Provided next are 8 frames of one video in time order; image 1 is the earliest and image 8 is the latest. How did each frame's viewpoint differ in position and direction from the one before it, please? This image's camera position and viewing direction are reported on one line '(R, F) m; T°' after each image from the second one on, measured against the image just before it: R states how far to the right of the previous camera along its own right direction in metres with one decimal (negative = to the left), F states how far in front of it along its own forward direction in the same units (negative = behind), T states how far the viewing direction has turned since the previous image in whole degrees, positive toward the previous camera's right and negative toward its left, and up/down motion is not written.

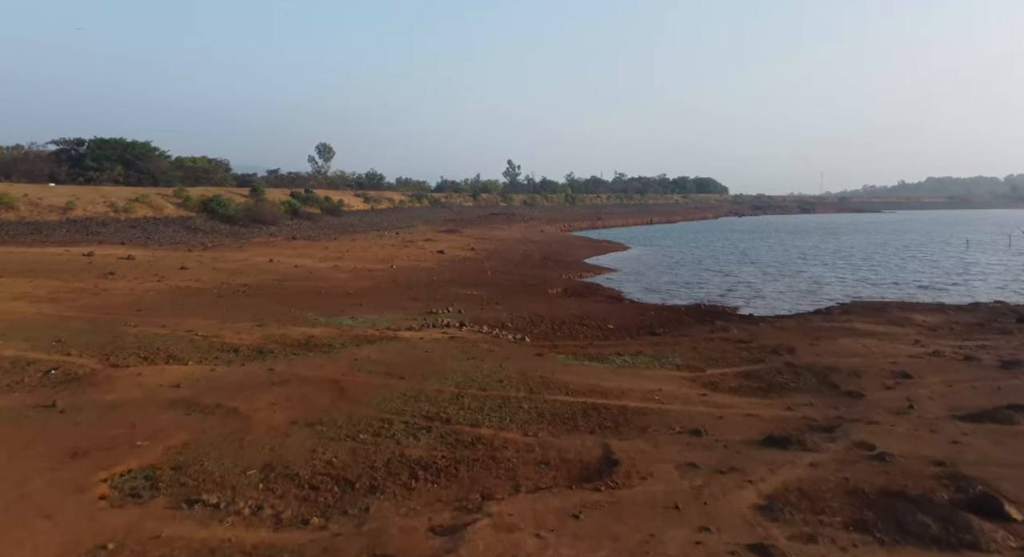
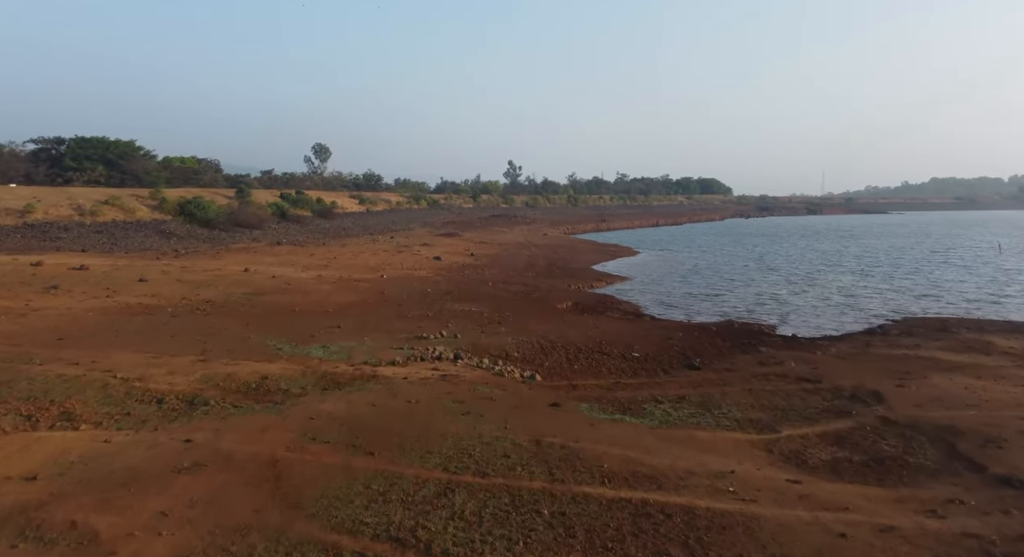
(-0.1, +2.2) m; 0°
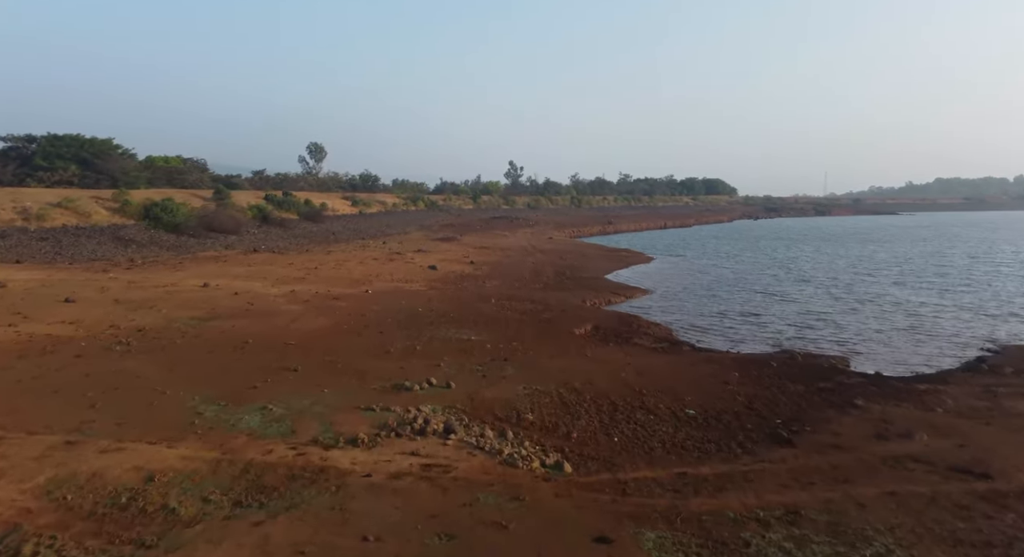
(-0.2, +2.9) m; 0°
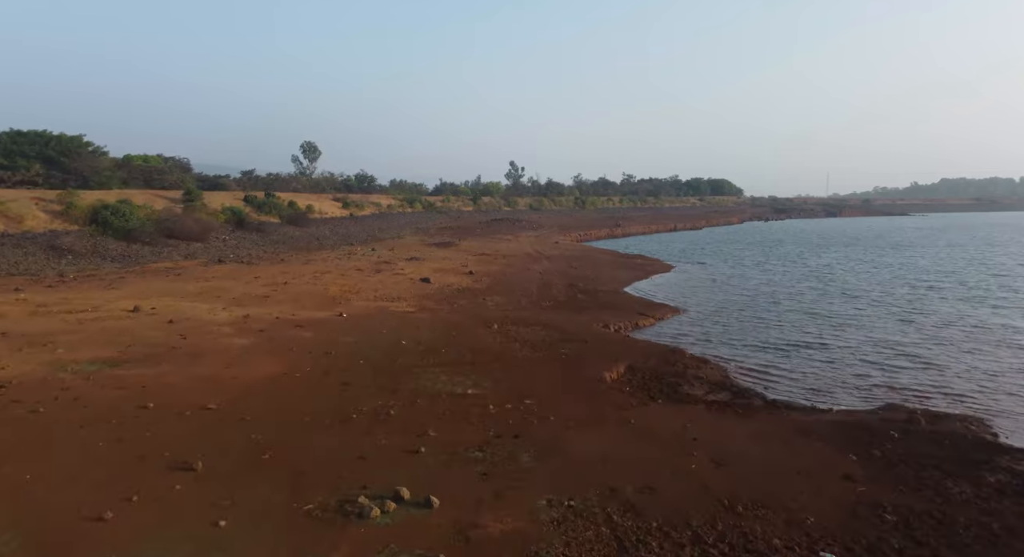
(-0.2, +3.3) m; 0°
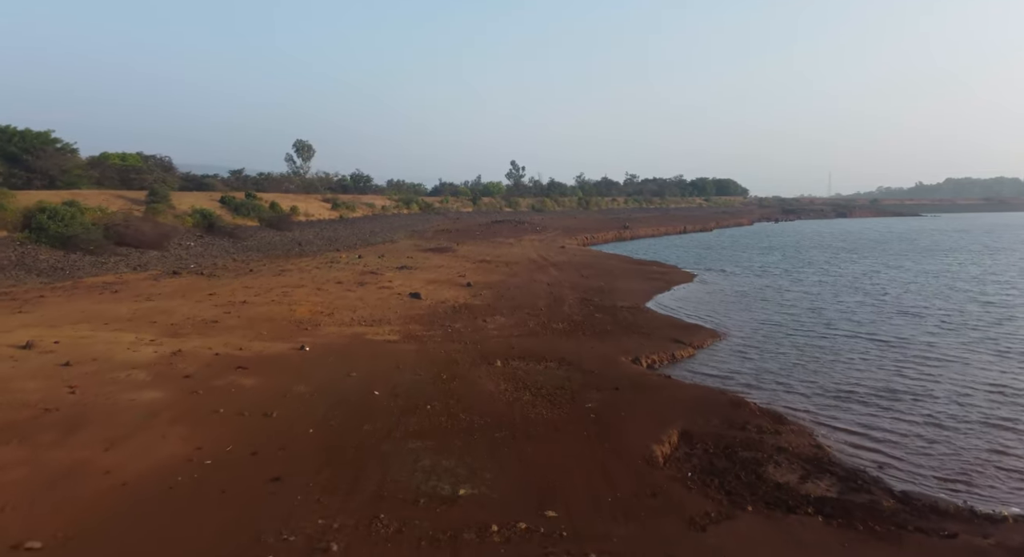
(-0.1, +3.0) m; 0°
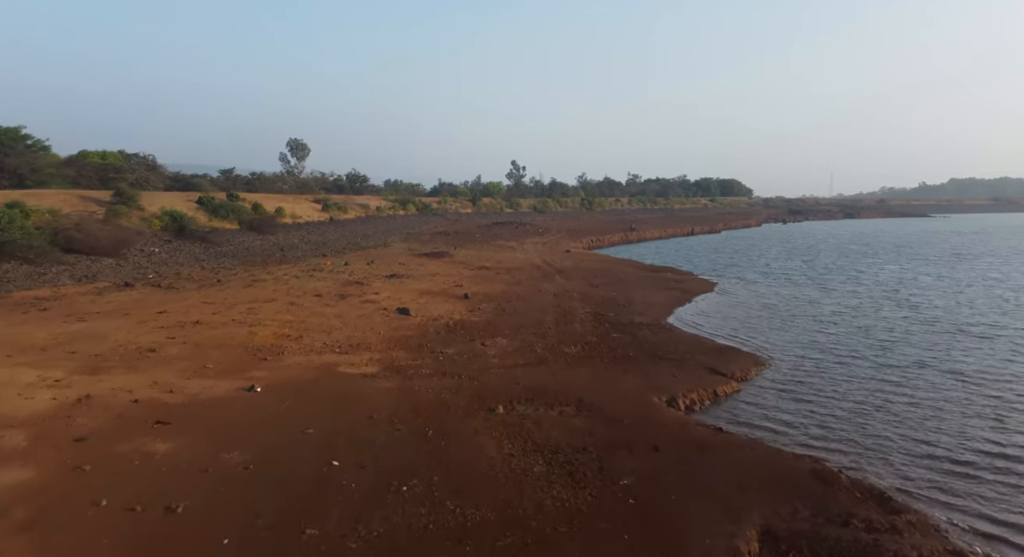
(-0.1, +2.4) m; 0°
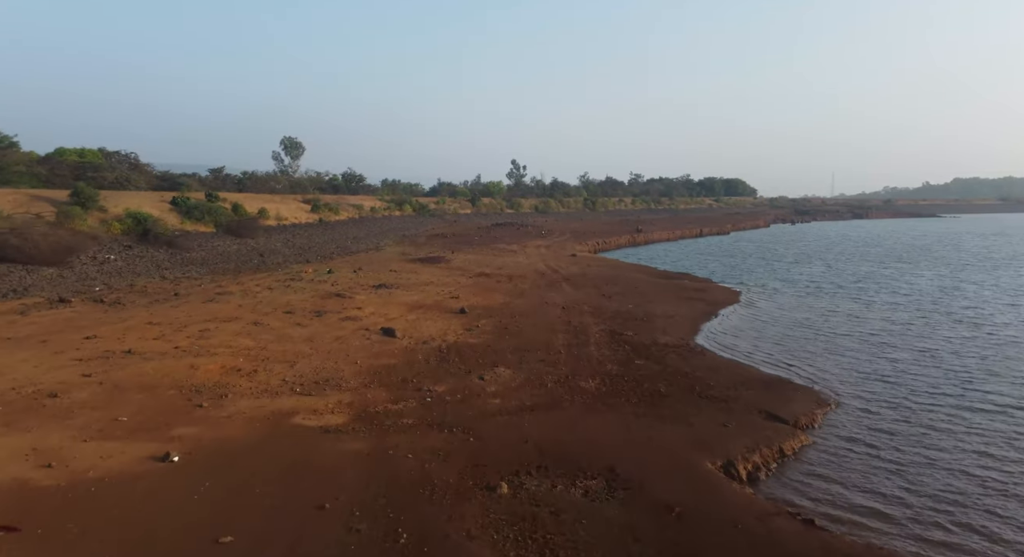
(-0.1, +2.3) m; 0°
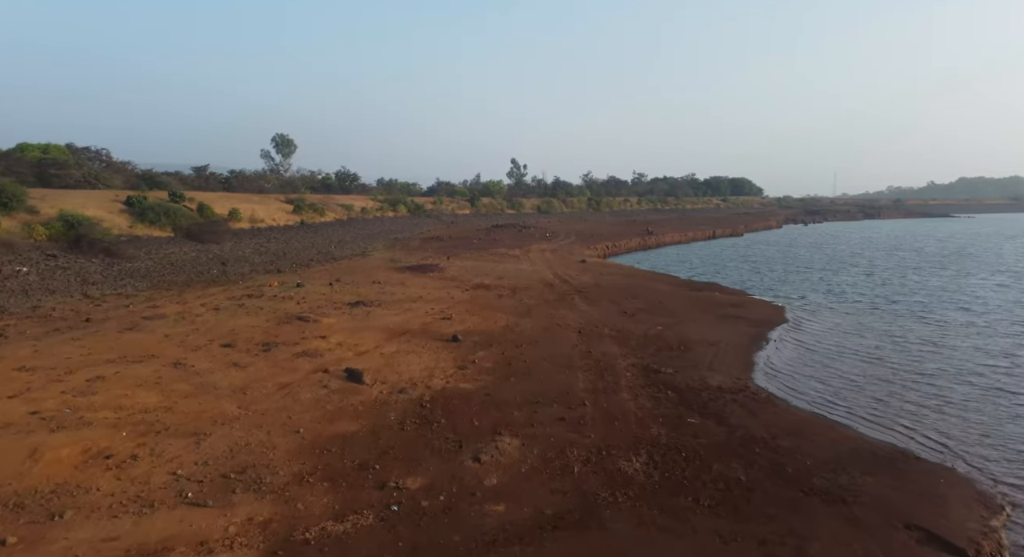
(-0.1, +3.3) m; 0°
